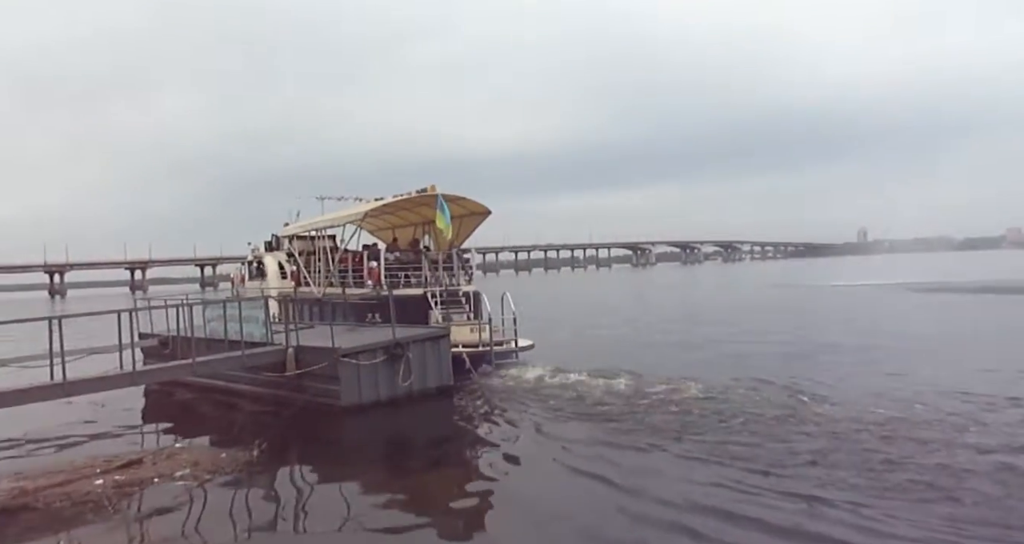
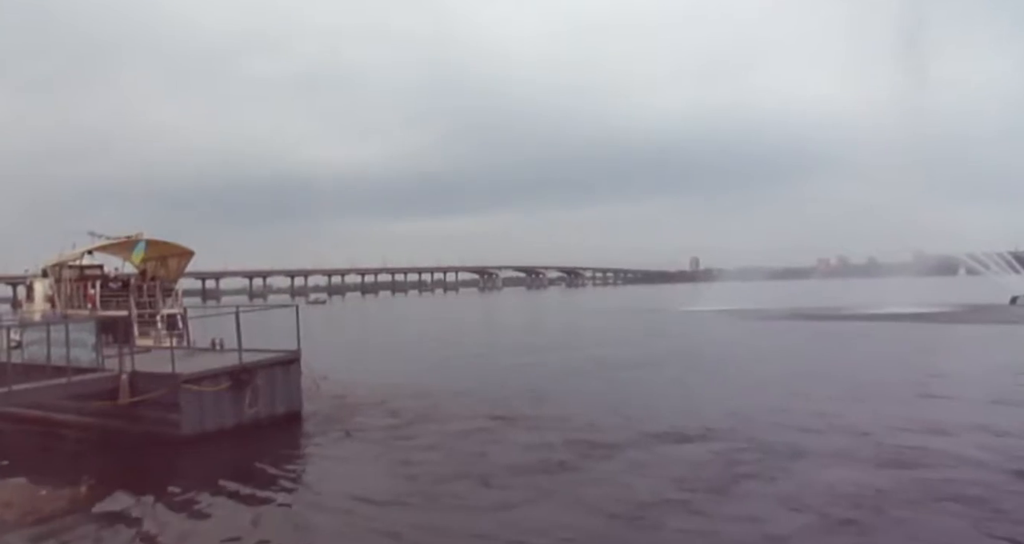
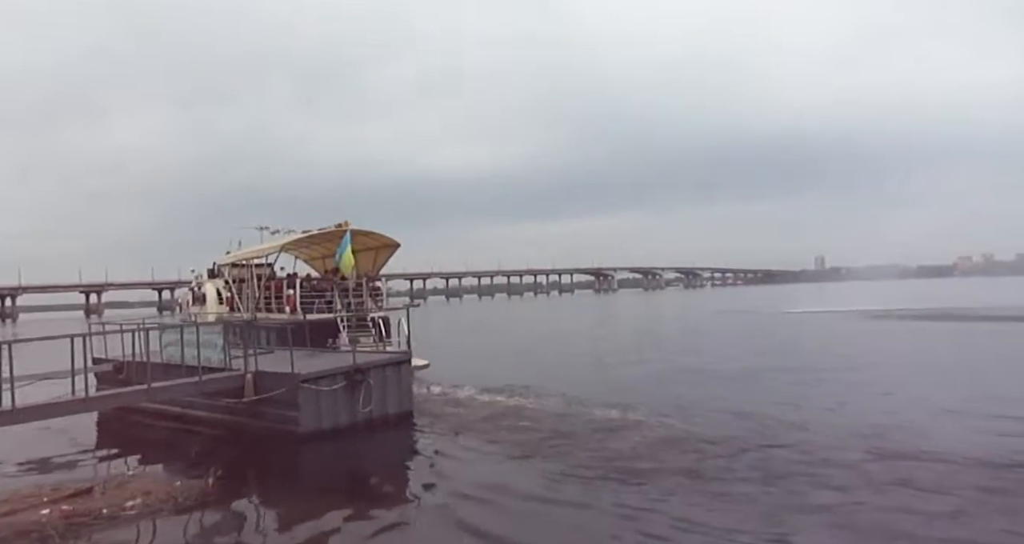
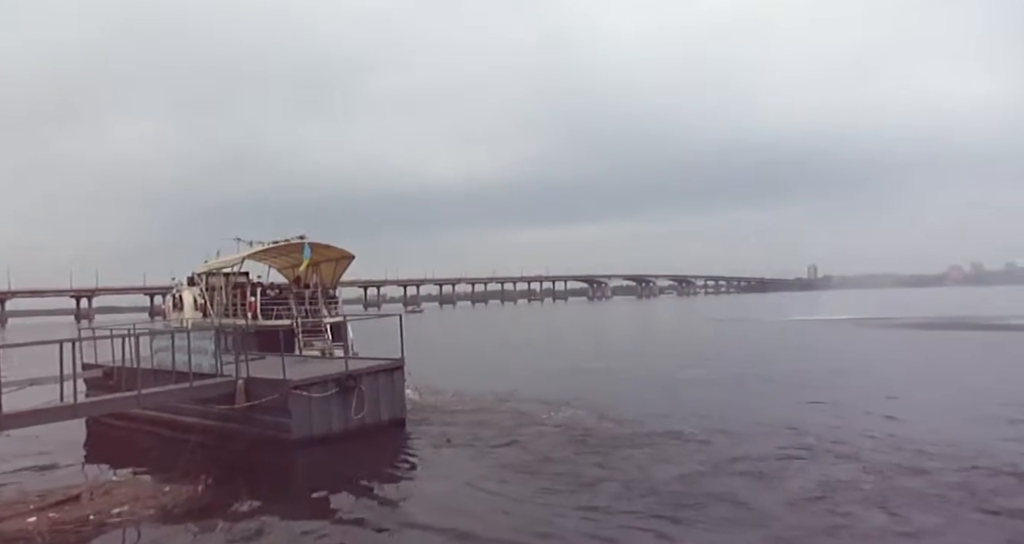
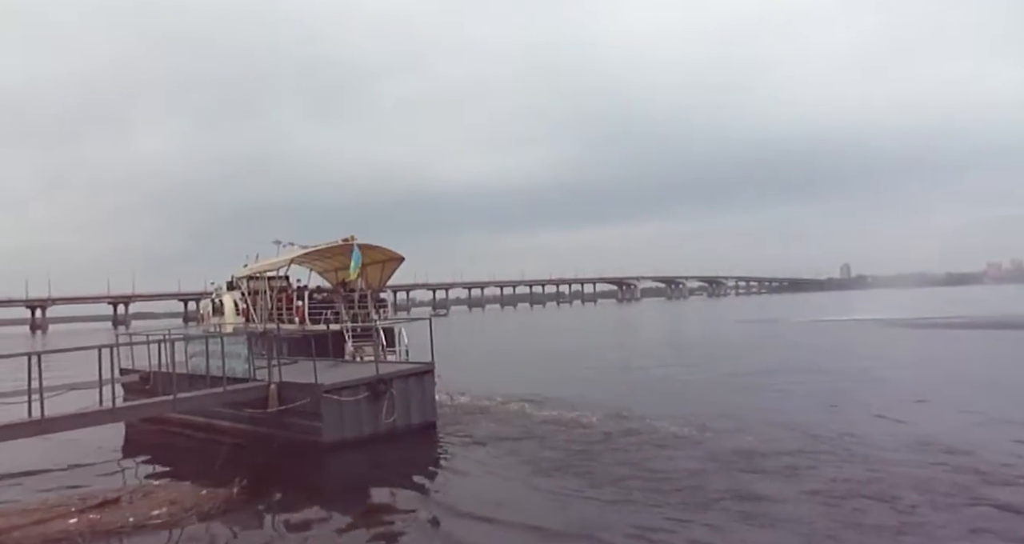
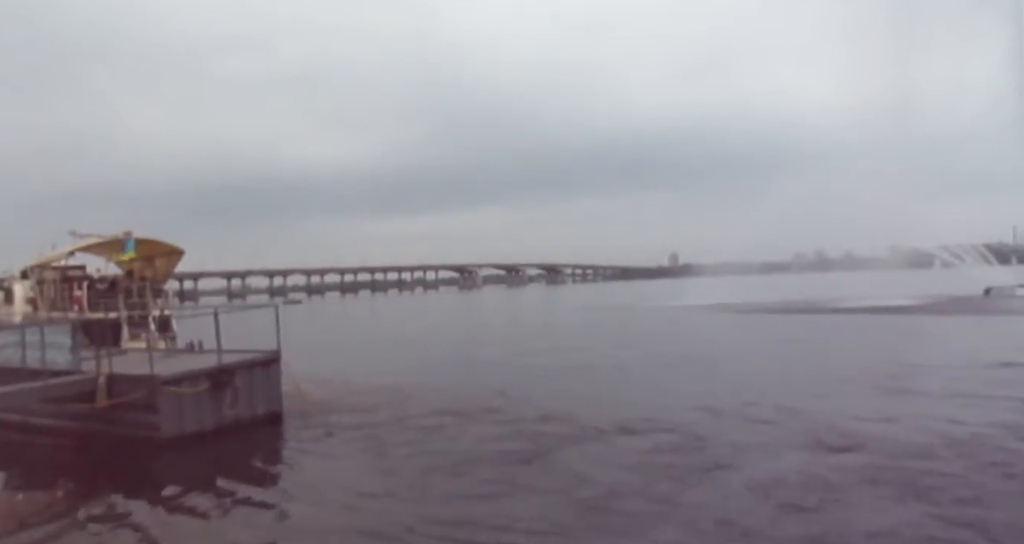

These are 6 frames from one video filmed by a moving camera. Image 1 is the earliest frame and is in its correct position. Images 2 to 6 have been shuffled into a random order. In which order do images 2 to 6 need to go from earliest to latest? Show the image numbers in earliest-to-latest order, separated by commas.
3, 5, 4, 6, 2
